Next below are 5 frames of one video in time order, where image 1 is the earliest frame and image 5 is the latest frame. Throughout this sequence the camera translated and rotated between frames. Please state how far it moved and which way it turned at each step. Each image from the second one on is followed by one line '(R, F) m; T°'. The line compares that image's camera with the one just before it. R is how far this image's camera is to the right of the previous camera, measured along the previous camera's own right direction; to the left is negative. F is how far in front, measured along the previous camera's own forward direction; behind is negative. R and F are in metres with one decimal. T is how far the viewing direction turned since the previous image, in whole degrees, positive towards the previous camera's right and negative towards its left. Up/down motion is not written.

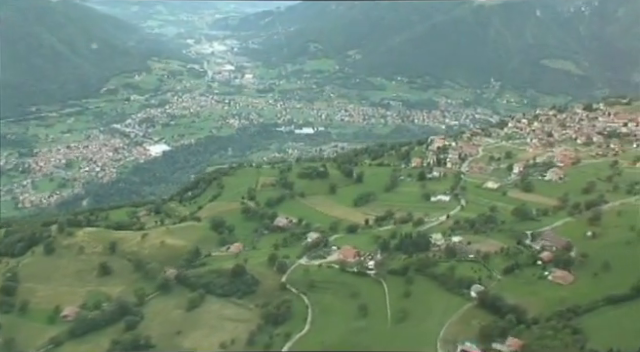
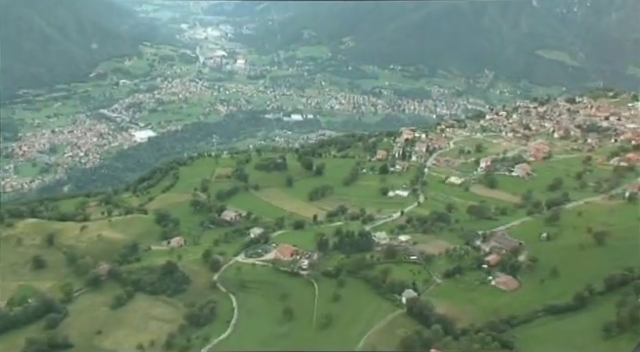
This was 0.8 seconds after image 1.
(+2.4, +1.5) m; -1°
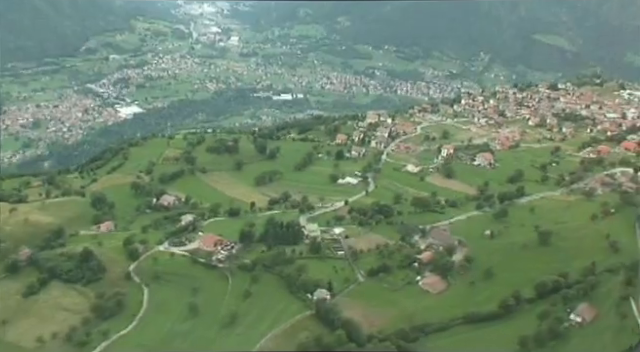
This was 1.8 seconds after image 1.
(+2.6, +1.7) m; -1°
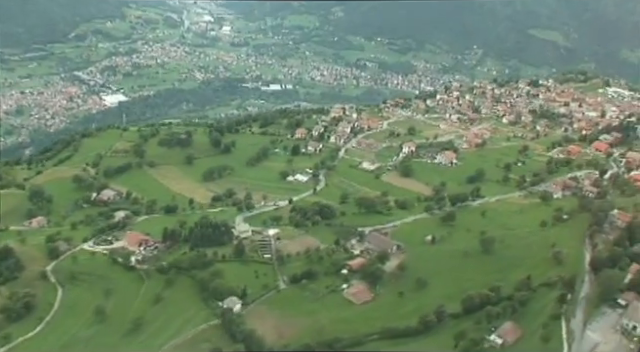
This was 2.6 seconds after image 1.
(+2.2, +1.5) m; -1°
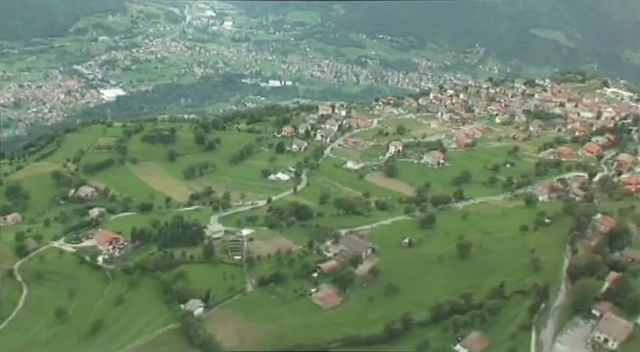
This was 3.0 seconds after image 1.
(+0.9, +0.6) m; -1°
